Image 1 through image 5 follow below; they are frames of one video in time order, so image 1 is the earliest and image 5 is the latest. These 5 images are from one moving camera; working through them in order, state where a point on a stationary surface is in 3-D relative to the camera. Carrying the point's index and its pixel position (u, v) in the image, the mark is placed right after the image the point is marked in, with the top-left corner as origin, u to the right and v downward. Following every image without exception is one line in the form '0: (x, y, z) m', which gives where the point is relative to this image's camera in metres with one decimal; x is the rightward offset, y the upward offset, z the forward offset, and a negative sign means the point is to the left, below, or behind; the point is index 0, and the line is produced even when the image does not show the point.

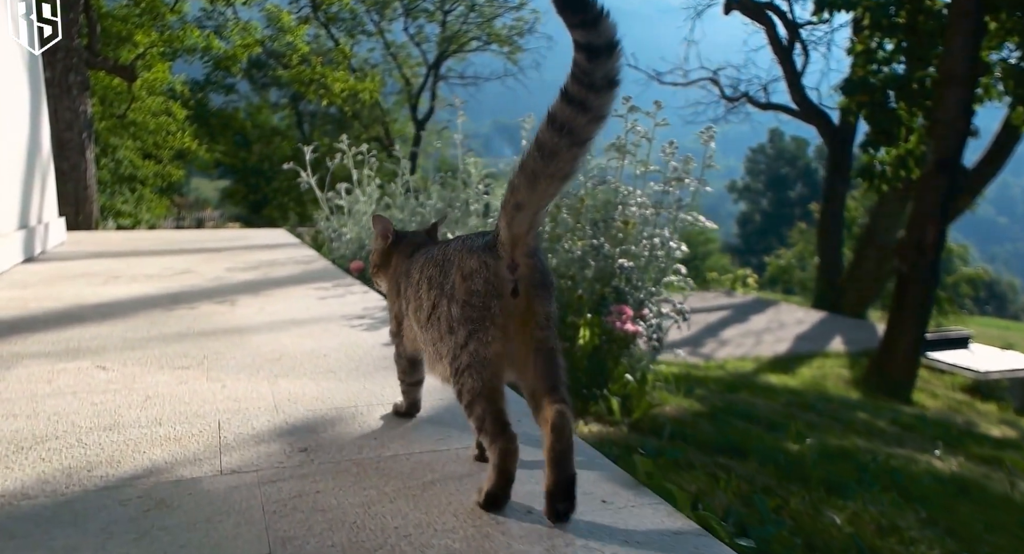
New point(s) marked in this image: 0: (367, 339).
0: (-0.6, -0.3, +3.1) m
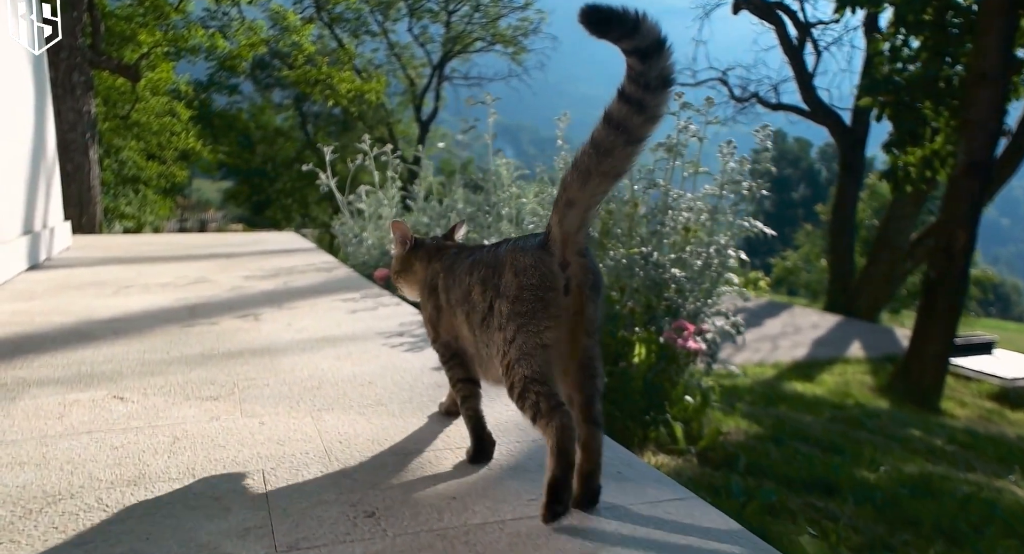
0: (-0.4, -0.3, +2.8) m
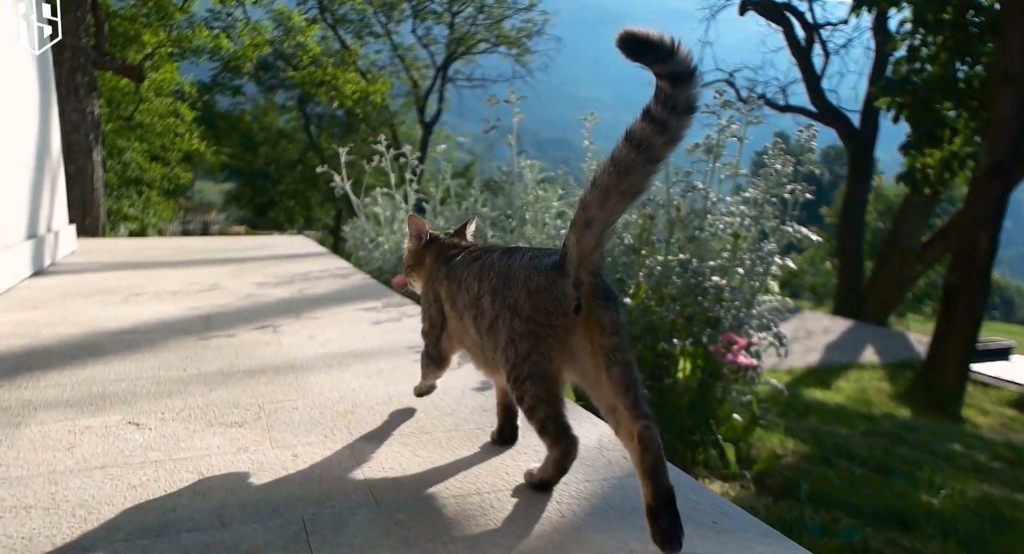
0: (-0.2, -0.4, +2.6) m
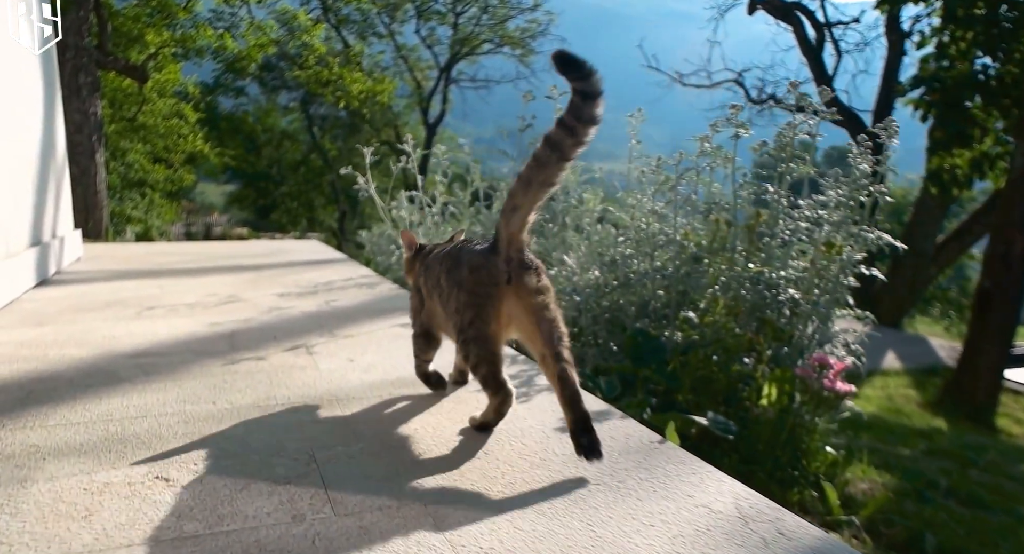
0: (0.0, -0.4, +2.2) m
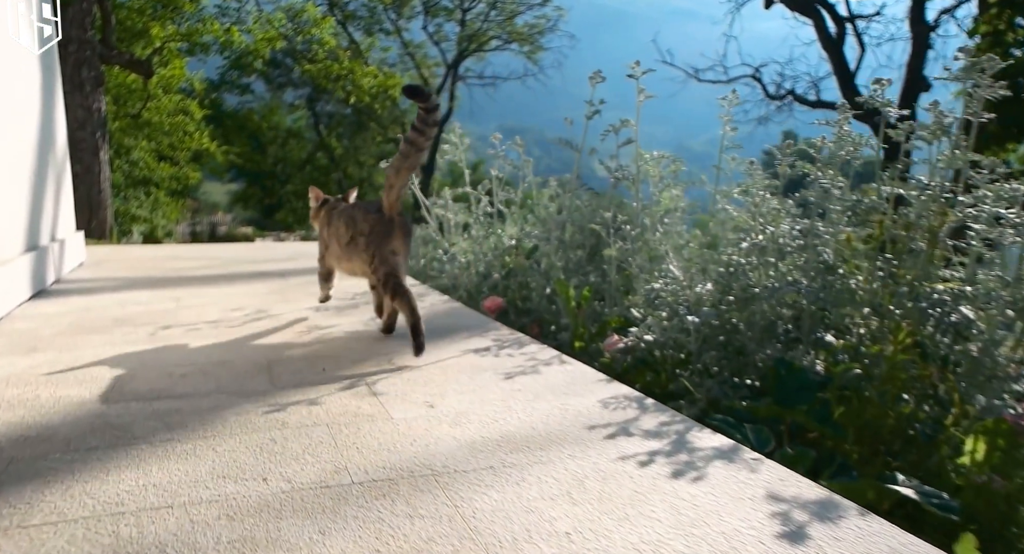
0: (+0.4, -0.5, +1.5) m
